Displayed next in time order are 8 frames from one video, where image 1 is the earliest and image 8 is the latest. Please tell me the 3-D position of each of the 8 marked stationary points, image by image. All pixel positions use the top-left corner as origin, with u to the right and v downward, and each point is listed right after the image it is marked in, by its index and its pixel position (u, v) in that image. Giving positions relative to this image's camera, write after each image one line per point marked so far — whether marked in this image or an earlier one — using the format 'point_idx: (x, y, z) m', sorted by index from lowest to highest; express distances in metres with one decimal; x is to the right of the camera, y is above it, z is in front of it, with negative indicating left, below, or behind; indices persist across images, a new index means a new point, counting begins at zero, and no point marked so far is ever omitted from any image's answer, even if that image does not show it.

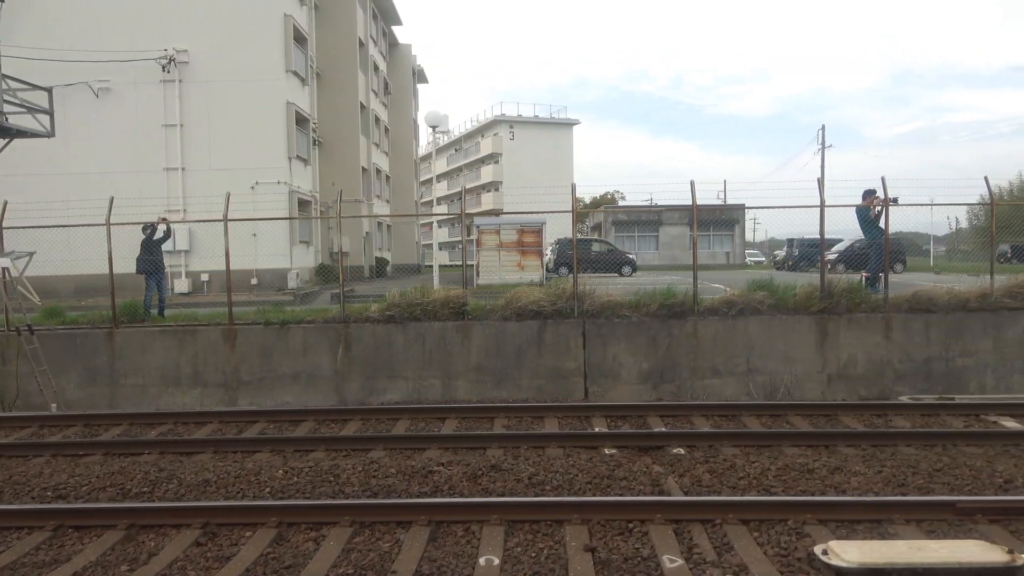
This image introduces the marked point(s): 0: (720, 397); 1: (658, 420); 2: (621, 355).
0: (+3.2, -1.7, +9.1) m
1: (+1.6, -1.5, +6.7) m
2: (+1.7, -1.0, +9.2) m
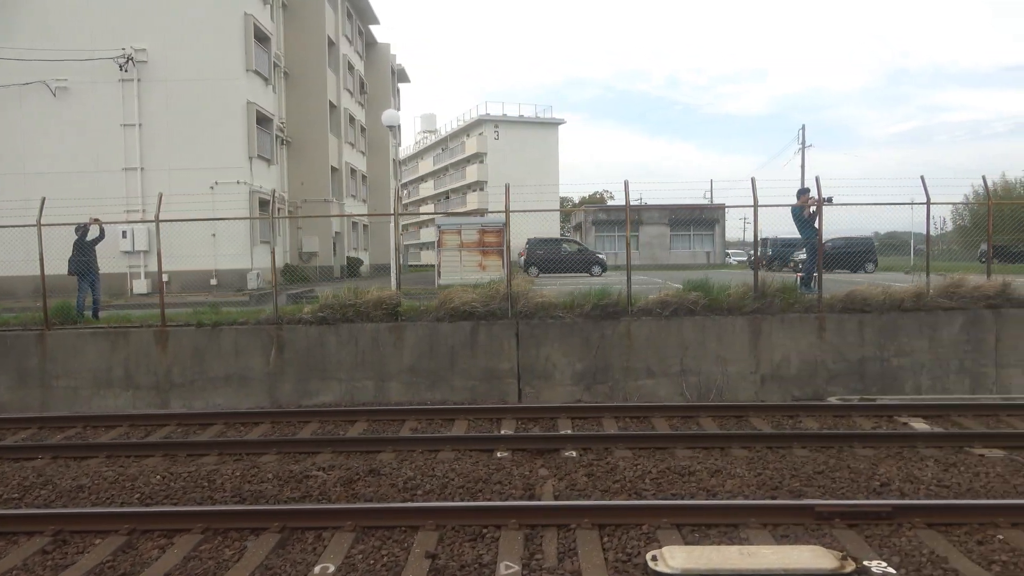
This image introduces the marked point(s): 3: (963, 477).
0: (+2.1, -1.7, +9.0) m
1: (+0.6, -1.5, +6.6) m
2: (+0.6, -1.0, +9.1) m
3: (+3.5, -1.5, +4.7) m
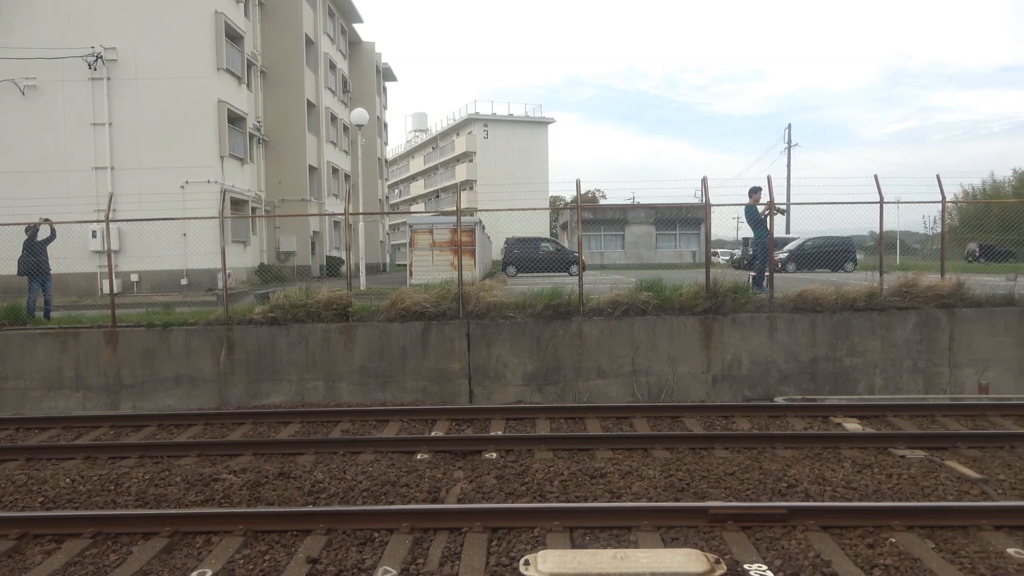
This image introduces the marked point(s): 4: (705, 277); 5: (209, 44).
0: (+1.4, -1.7, +9.0) m
1: (-0.1, -1.5, +6.6) m
2: (-0.1, -1.0, +9.0) m
3: (+2.8, -1.5, +4.7) m
4: (+3.0, +0.2, +9.3) m
5: (-8.7, +7.0, +17.1) m
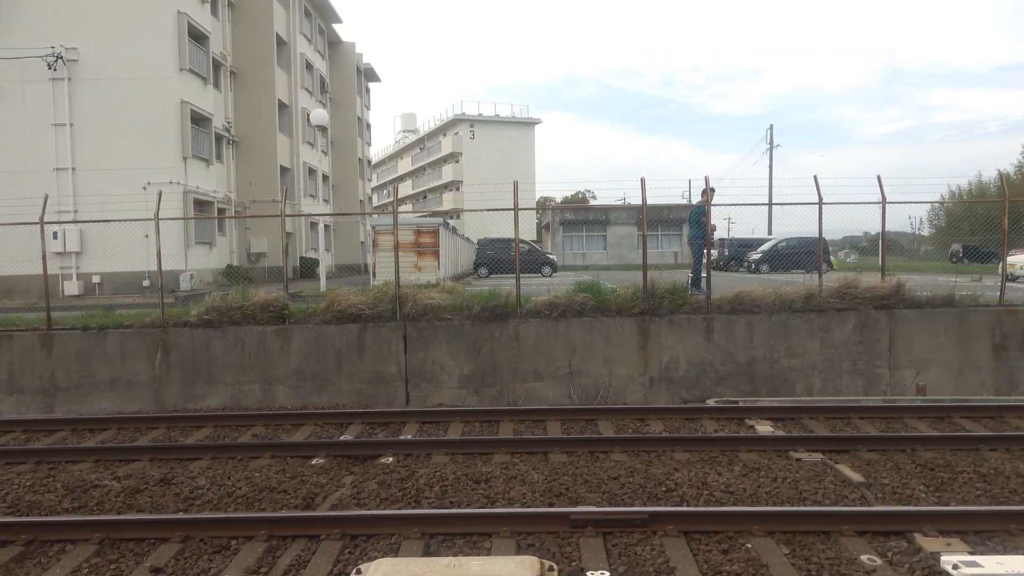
0: (+0.4, -1.7, +8.9) m
1: (-1.1, -1.5, +6.5) m
2: (-1.1, -1.1, +9.0) m
3: (+1.9, -1.5, +4.6) m
4: (+2.0, +0.1, +9.3) m
5: (-9.7, +7.0, +17.0) m
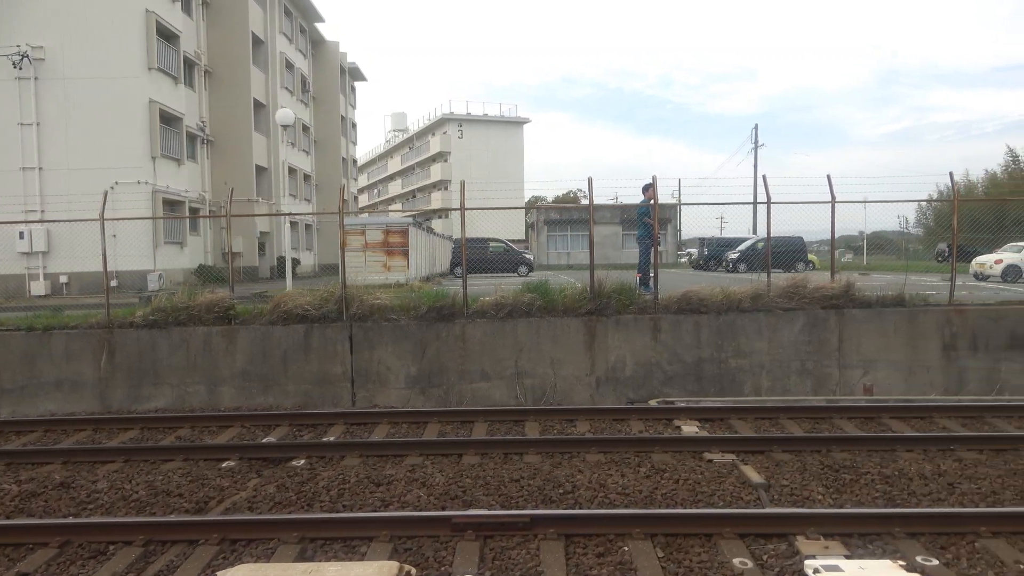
0: (-0.4, -1.7, +8.9) m
1: (-1.9, -1.5, +6.5) m
2: (-1.9, -1.1, +8.9) m
3: (+1.1, -1.5, +4.6) m
4: (+1.2, +0.1, +9.2) m
5: (-10.6, +6.9, +16.9) m
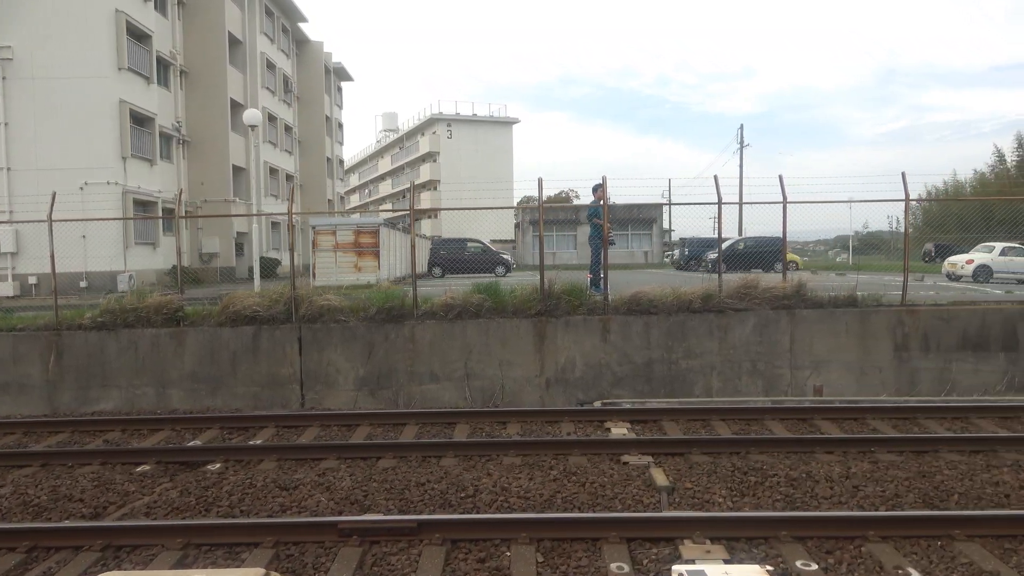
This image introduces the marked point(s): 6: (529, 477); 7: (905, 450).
0: (-1.1, -1.7, +8.8) m
1: (-2.6, -1.5, +6.4) m
2: (-2.6, -1.1, +8.9) m
3: (+0.4, -1.5, +4.6) m
4: (+0.5, +0.1, +9.2) m
5: (-11.4, +6.9, +16.8) m
6: (+0.1, -1.5, +4.7) m
7: (+3.5, -1.4, +5.3) m
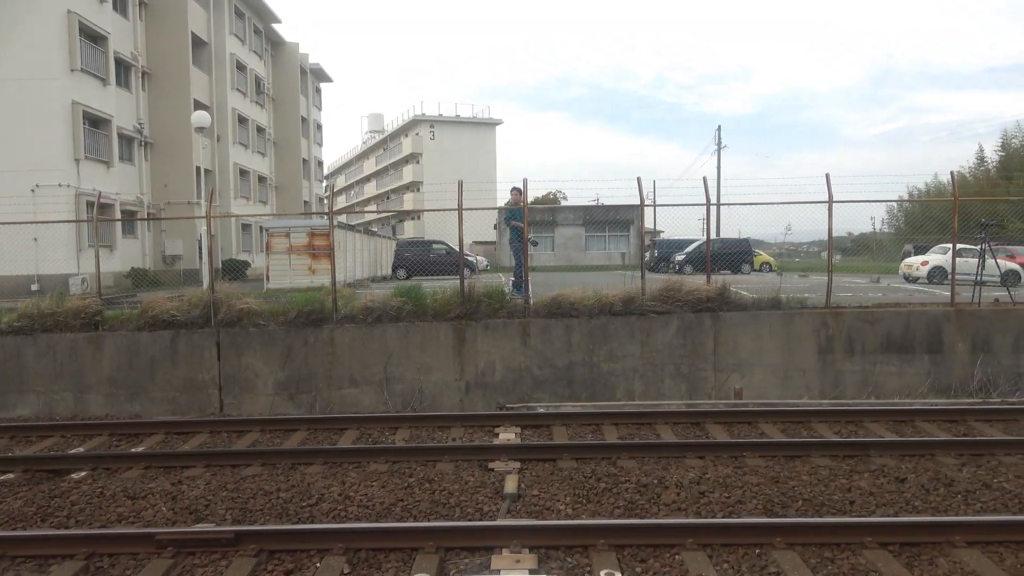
0: (-2.3, -1.8, +8.8) m
1: (-3.8, -1.6, +6.4) m
2: (-3.8, -1.1, +8.8) m
3: (-0.8, -1.6, +4.5) m
4: (-0.7, +0.1, +9.2) m
5: (-12.6, +6.8, +16.7) m
6: (-1.0, -1.6, +4.7) m
7: (+2.4, -1.5, +5.3) m
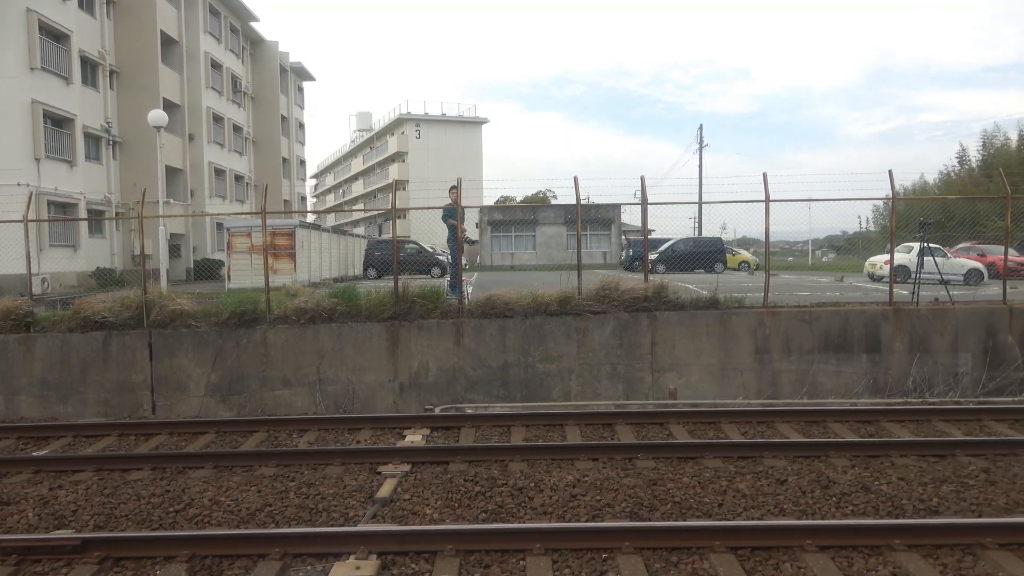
0: (-3.3, -1.8, +8.7) m
1: (-4.7, -1.6, +6.3) m
2: (-4.8, -1.1, +8.8) m
3: (-1.8, -1.6, +4.5) m
4: (-1.7, +0.1, +9.1) m
5: (-13.6, +6.8, +16.6) m
6: (-2.0, -1.6, +4.7) m
7: (+1.4, -1.5, +5.3) m
